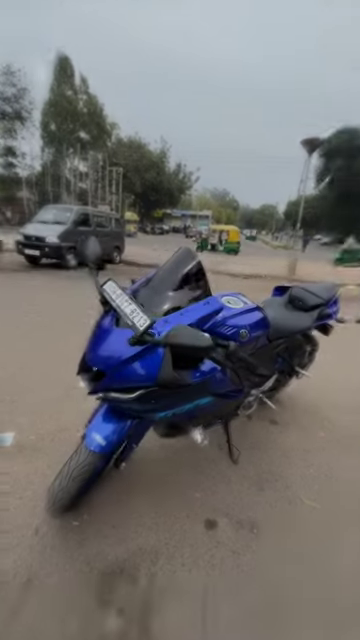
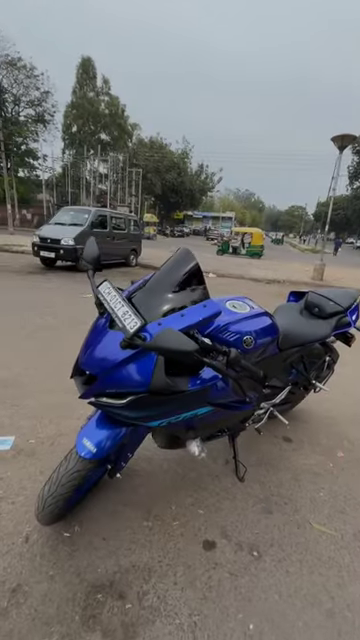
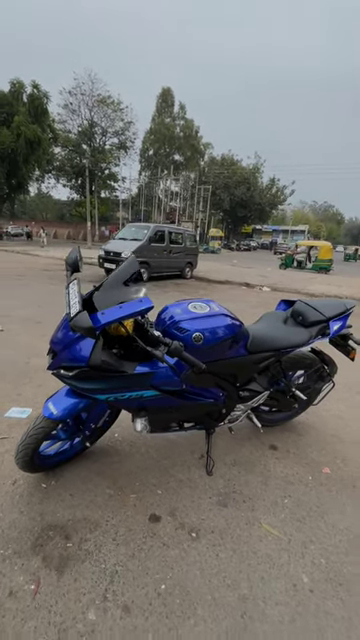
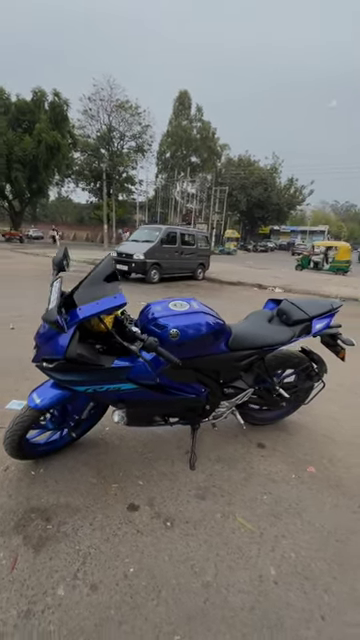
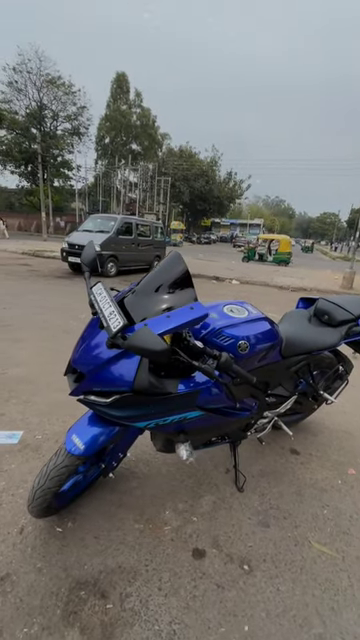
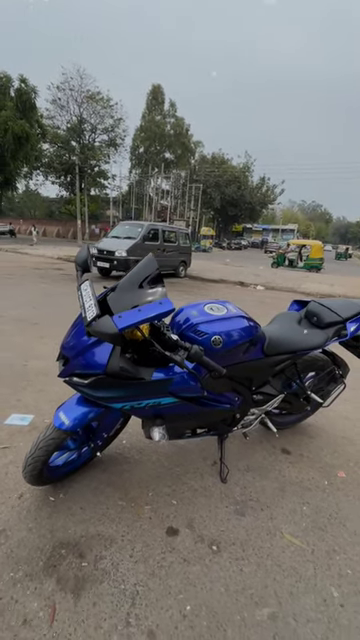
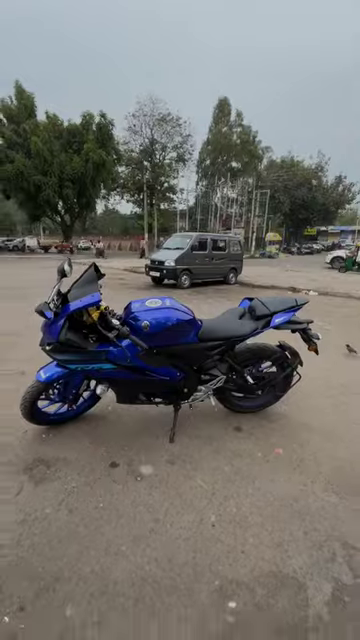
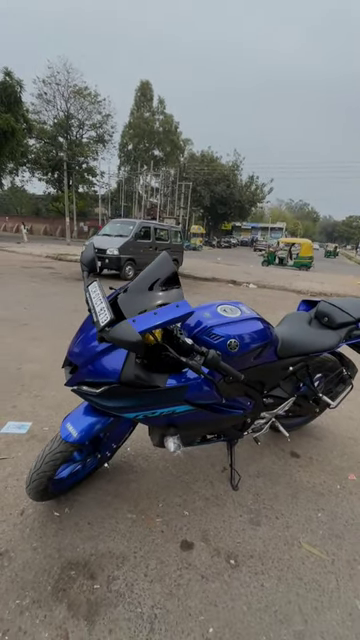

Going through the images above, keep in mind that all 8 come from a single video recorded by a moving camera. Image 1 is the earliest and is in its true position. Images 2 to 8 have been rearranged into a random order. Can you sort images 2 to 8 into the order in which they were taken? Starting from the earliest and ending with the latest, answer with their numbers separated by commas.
2, 5, 8, 6, 3, 4, 7
